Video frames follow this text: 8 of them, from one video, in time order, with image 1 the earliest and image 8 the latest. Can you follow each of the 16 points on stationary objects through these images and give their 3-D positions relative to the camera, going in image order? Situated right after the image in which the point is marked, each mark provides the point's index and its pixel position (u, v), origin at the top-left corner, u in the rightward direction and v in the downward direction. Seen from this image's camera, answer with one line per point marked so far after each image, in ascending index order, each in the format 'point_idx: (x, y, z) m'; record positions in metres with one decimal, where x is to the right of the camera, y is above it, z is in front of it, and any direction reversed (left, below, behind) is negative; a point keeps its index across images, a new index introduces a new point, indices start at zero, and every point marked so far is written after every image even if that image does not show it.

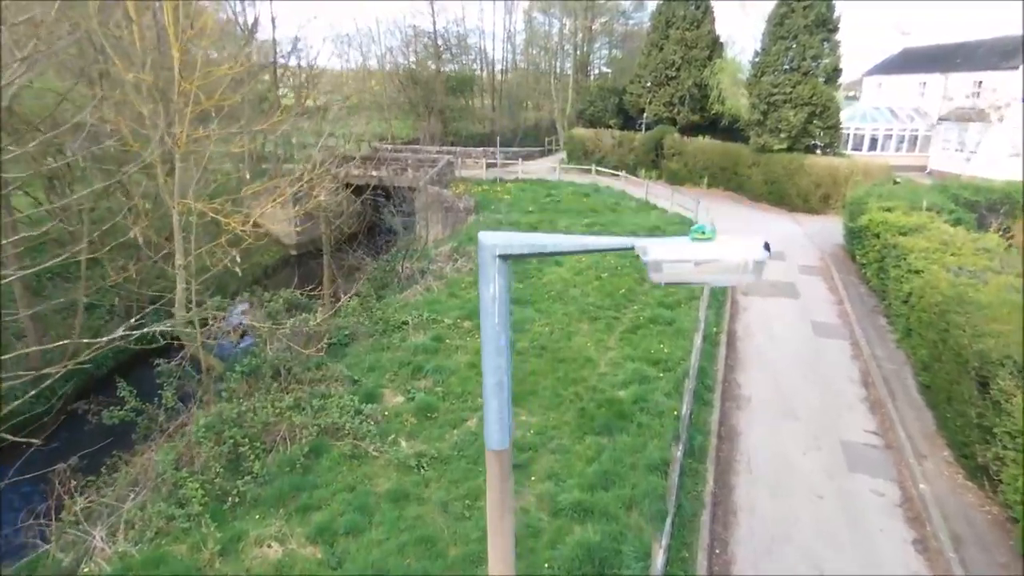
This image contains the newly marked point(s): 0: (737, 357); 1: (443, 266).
0: (+4.1, -1.3, +10.7) m
1: (-1.8, +0.5, +15.2) m
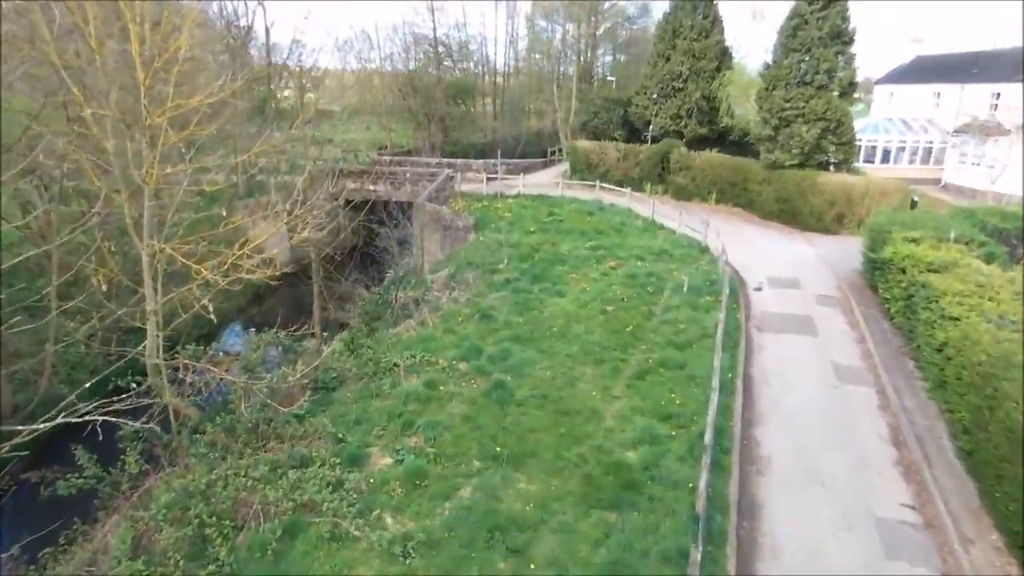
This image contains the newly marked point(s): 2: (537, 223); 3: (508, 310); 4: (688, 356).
0: (+4.1, -2.0, +9.9) m
1: (-1.8, -0.2, +14.4) m
2: (+0.9, +2.2, +19.9) m
3: (-0.1, -0.5, +13.5) m
4: (+3.3, -1.3, +11.2) m
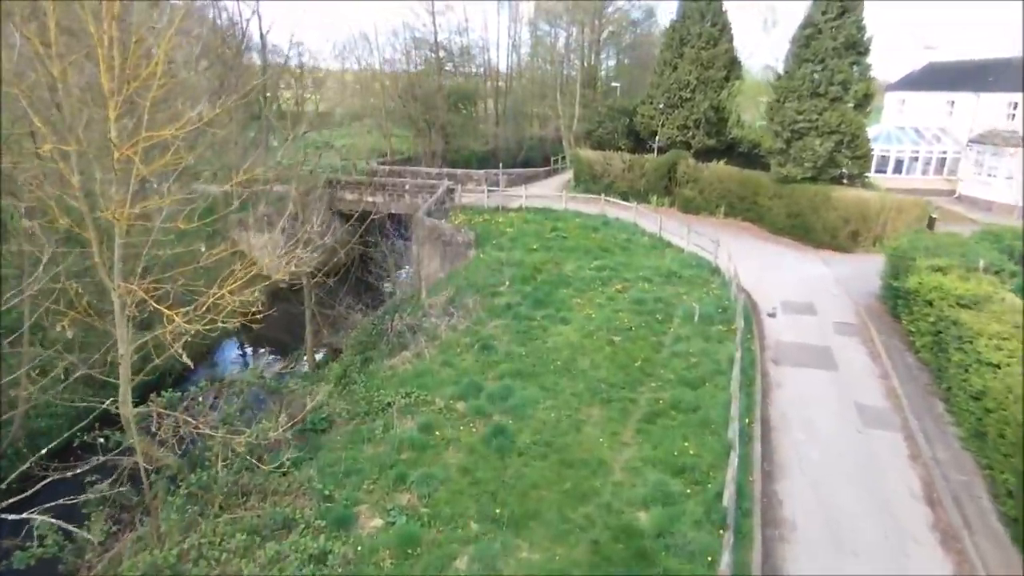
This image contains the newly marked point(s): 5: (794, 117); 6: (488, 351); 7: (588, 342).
0: (+4.1, -2.7, +9.2) m
1: (-1.7, -0.8, +13.7) m
2: (+0.9, +1.6, +19.2) m
3: (-0.1, -1.1, +12.8) m
4: (+3.4, -1.9, +10.5) m
5: (+9.3, +5.6, +19.6) m
6: (-0.5, -1.3, +12.4) m
7: (+1.6, -1.1, +12.4) m
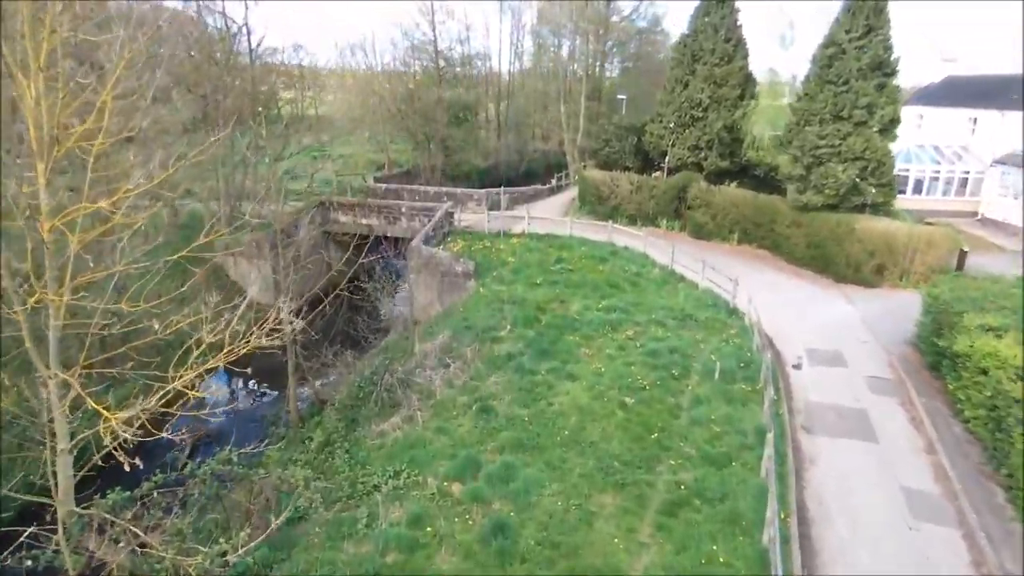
0: (+4.1, -3.7, +8.0) m
1: (-1.7, -1.9, +12.5) m
2: (+1.0, +0.5, +18.0) m
3: (0.0, -2.2, +11.6) m
4: (+3.4, -3.0, +9.3) m
5: (+9.4, +4.5, +18.4) m
6: (-0.5, -2.4, +11.2) m
7: (+1.6, -2.2, +11.2) m
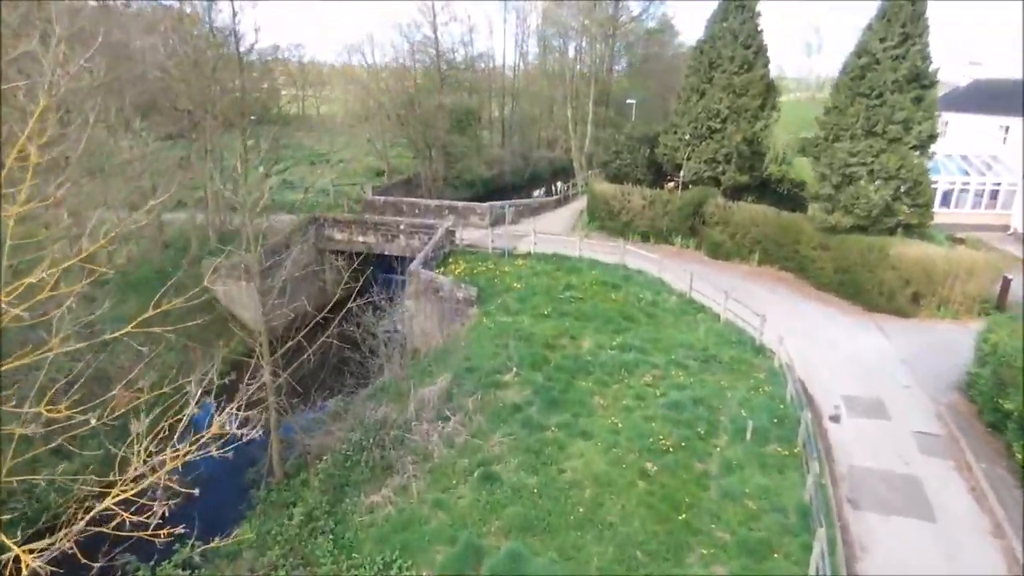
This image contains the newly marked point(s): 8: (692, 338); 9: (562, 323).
0: (+4.2, -4.7, +6.7) m
1: (-1.6, -2.8, +11.2) m
2: (+1.1, -0.3, +16.7) m
3: (+0.1, -3.1, +10.3) m
4: (+3.5, -3.9, +8.0) m
5: (+9.6, +3.7, +17.0) m
6: (-0.4, -3.3, +9.9) m
7: (+1.8, -3.1, +10.0) m
8: (+4.4, -1.2, +14.5) m
9: (+1.3, -0.9, +15.3) m
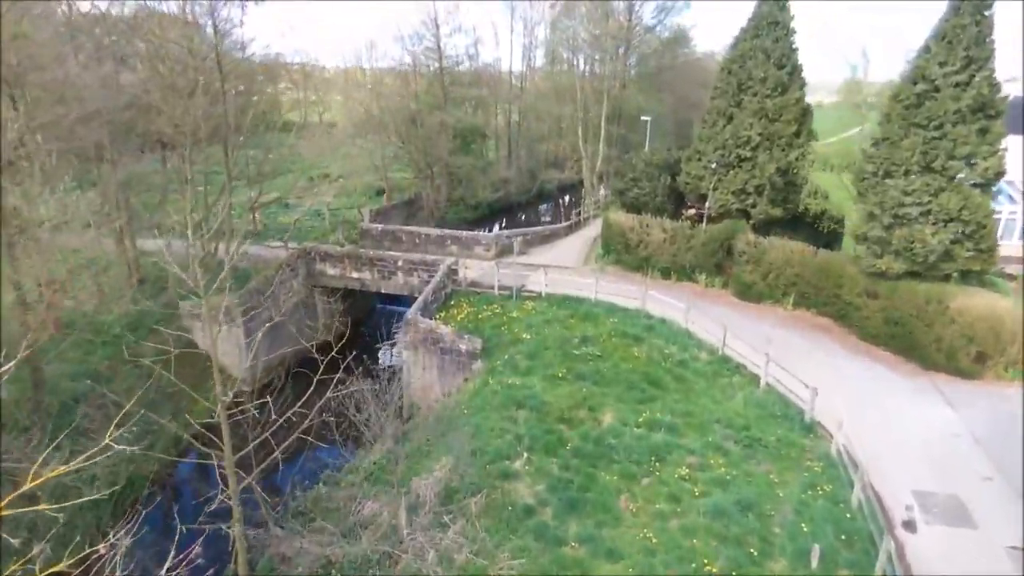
0: (+4.4, -6.0, +4.7) m
1: (-1.4, -4.1, +9.3) m
2: (+1.4, -1.7, +14.8) m
3: (+0.3, -4.4, +8.4) m
4: (+3.6, -5.3, +6.0) m
5: (+9.8, +2.3, +15.0) m
6: (-0.2, -4.6, +8.0) m
7: (+1.9, -4.5, +8.0) m
8: (+4.6, -2.6, +12.6) m
9: (+1.5, -2.3, +13.4) m
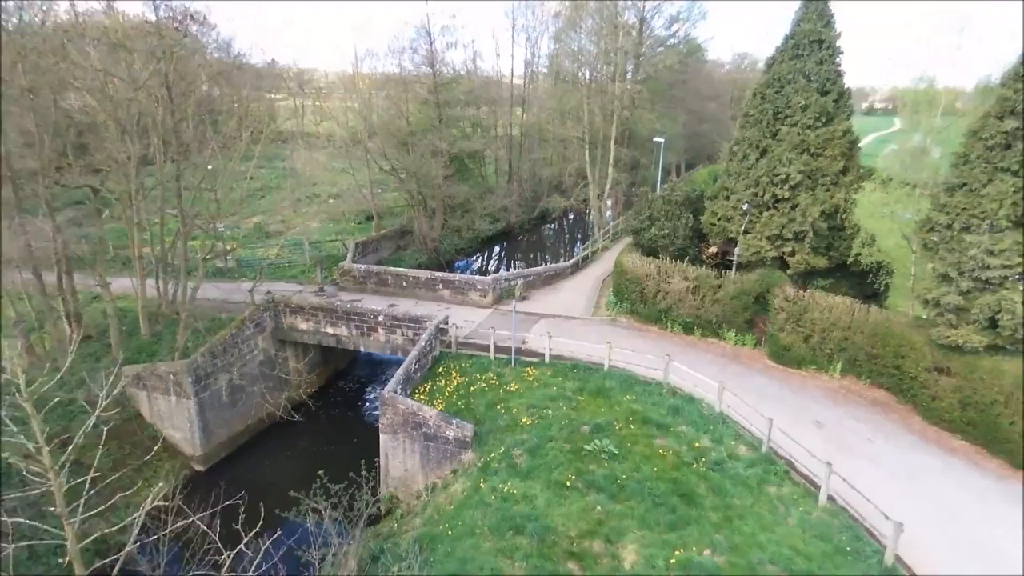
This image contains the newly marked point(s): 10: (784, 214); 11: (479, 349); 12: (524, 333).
0: (+4.2, -7.6, +2.0) m
1: (-1.5, -5.8, +6.6) m
2: (+1.3, -3.4, +12.1) m
3: (+0.2, -6.1, +5.7) m
4: (+3.5, -6.9, +3.3) m
5: (+9.8, +0.6, +12.3) m
6: (-0.3, -6.2, +5.3) m
7: (+1.8, -6.1, +5.3) m
8: (+4.6, -4.3, +9.8) m
9: (+1.5, -3.9, +10.7) m
10: (+7.4, +2.0, +16.1) m
11: (-0.9, -1.7, +16.2) m
12: (+0.3, -1.3, +17.2) m
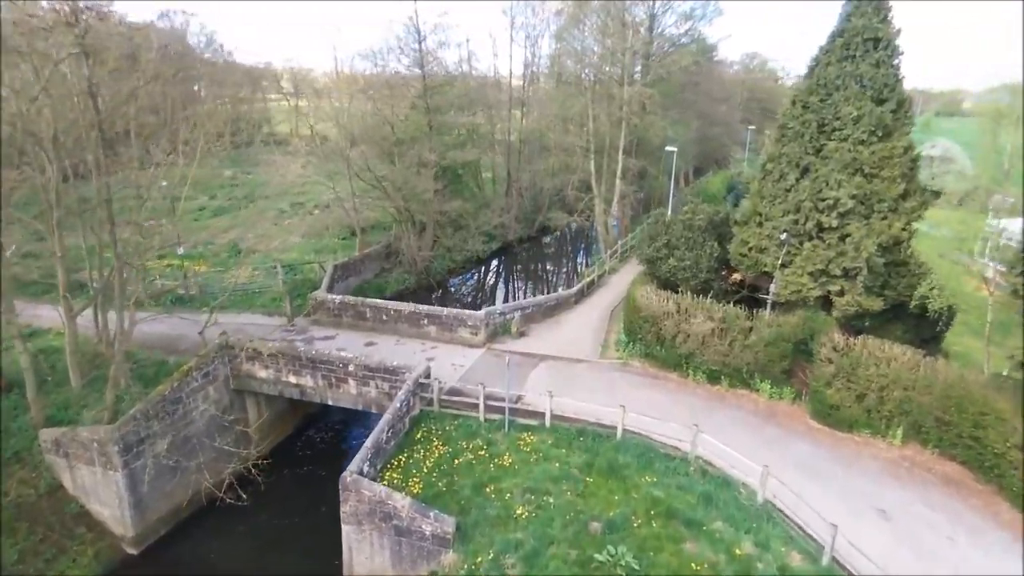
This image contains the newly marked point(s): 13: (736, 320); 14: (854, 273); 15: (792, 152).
0: (+4.1, -8.7, -0.6) m
1: (-1.6, -6.8, +4.0) m
2: (+1.2, -4.5, +9.5) m
3: (0.0, -7.1, +3.1) m
4: (+3.4, -7.9, +0.7) m
5: (+9.6, -0.4, +9.7) m
6: (-0.5, -7.3, +2.7) m
7: (+1.7, -7.2, +2.7) m
8: (+4.4, -5.3, +7.2) m
9: (+1.3, -5.0, +8.1) m
10: (+7.3, +1.0, +13.4) m
11: (-1.0, -2.8, +13.6) m
12: (+0.2, -2.4, +14.6) m
13: (+5.5, -0.8, +14.5) m
14: (+7.7, +0.4, +13.4) m
15: (+6.6, +3.2, +13.9) m
